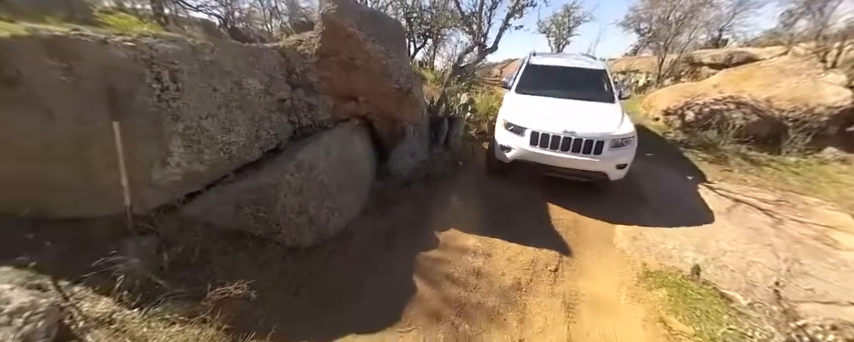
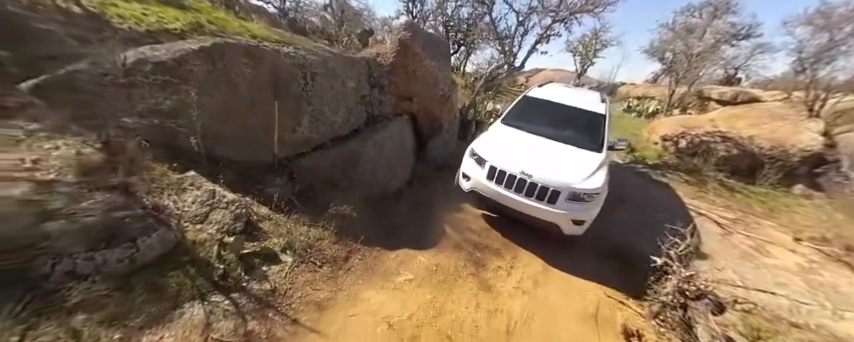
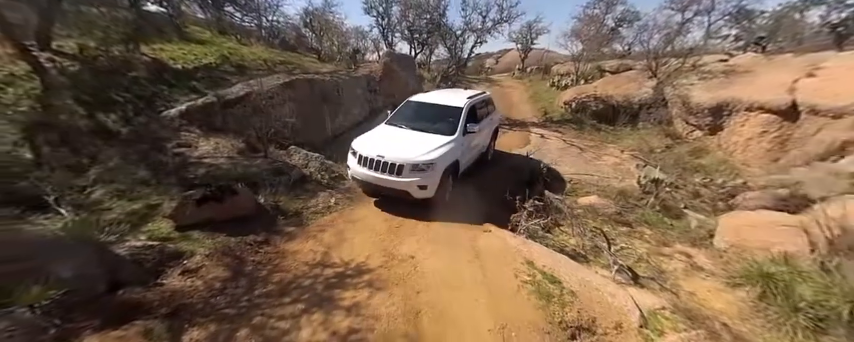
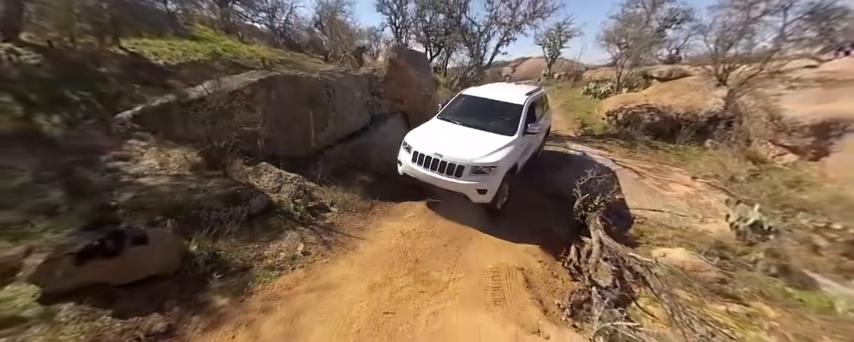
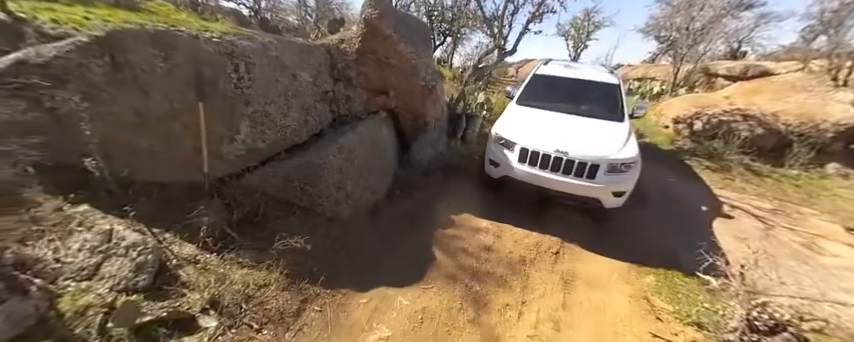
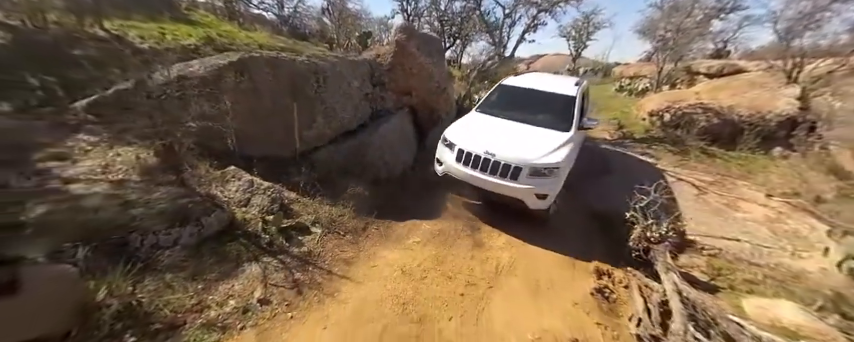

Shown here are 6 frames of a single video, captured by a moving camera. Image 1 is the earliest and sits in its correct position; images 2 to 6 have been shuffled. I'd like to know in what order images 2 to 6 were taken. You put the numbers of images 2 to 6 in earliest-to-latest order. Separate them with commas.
5, 2, 6, 4, 3
